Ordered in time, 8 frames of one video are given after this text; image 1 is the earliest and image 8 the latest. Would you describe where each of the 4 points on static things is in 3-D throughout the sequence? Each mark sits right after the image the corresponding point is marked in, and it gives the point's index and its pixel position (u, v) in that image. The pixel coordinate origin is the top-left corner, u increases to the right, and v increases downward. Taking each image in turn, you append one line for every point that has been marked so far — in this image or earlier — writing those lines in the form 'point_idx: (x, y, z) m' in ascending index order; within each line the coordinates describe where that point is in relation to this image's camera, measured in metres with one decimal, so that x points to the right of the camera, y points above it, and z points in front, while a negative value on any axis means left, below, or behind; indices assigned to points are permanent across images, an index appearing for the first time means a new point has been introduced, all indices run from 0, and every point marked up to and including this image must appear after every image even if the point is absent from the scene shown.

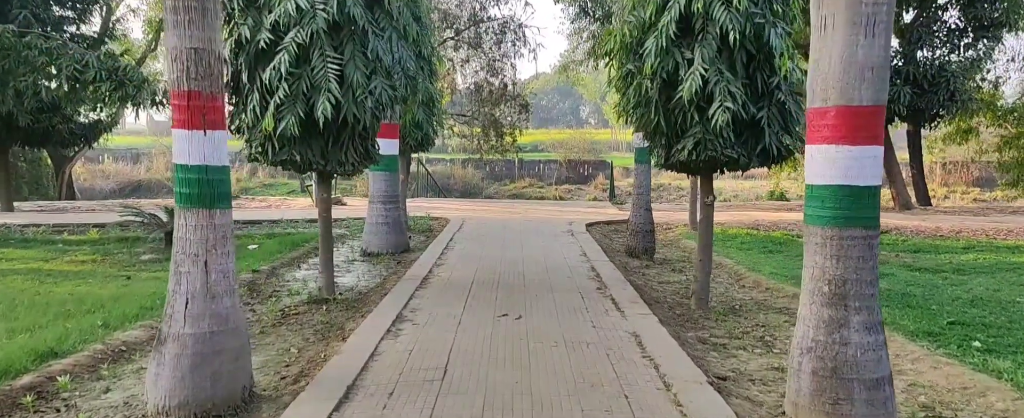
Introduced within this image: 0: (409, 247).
0: (-1.5, -0.5, +10.8) m
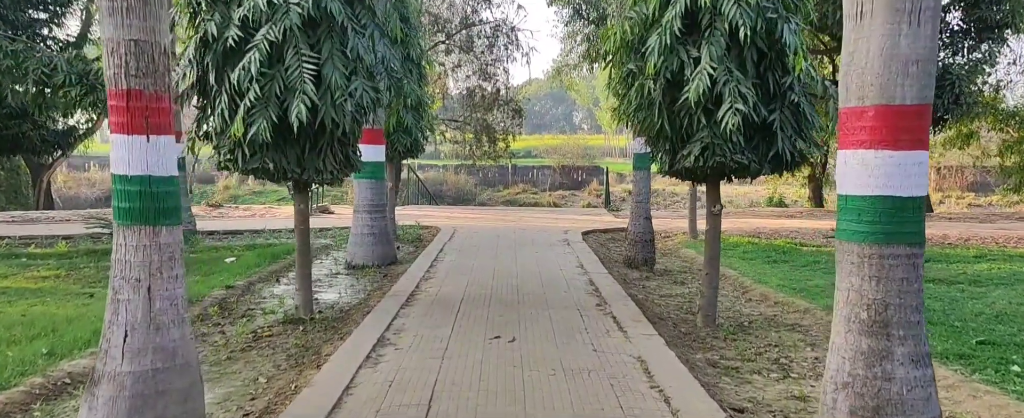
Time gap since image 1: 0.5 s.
0: (-1.6, -0.7, +10.2) m
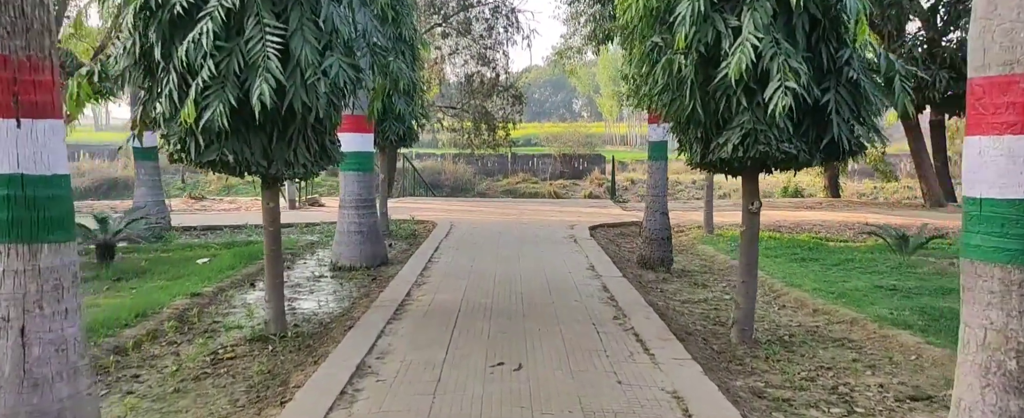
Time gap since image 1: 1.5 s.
0: (-1.5, -0.6, +9.3) m
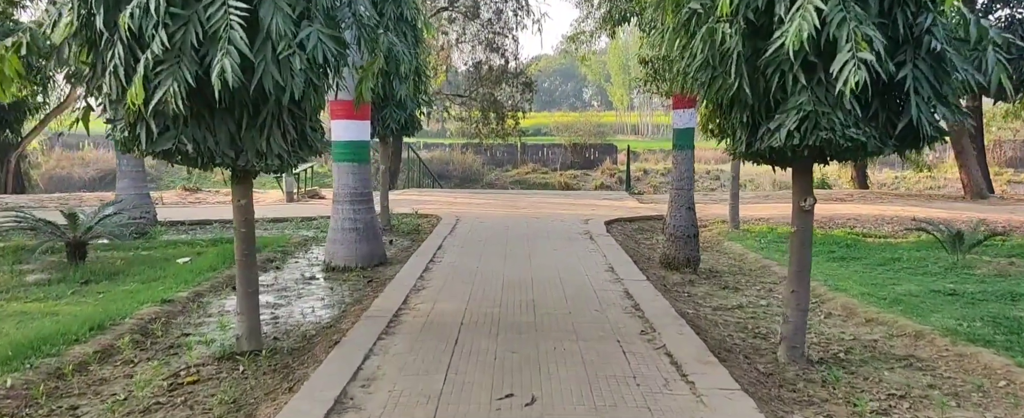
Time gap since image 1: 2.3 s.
0: (-1.4, -0.5, +8.5) m
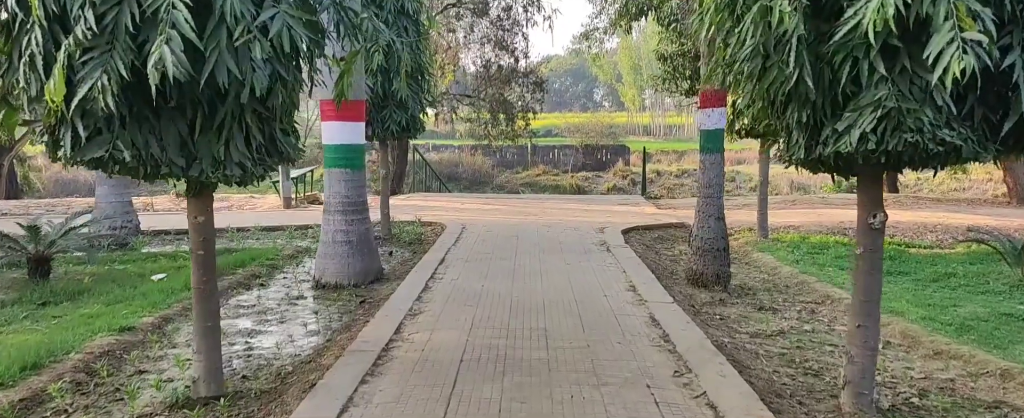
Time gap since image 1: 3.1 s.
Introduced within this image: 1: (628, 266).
0: (-1.3, -0.6, +7.8) m
1: (+1.2, -0.6, +7.7) m
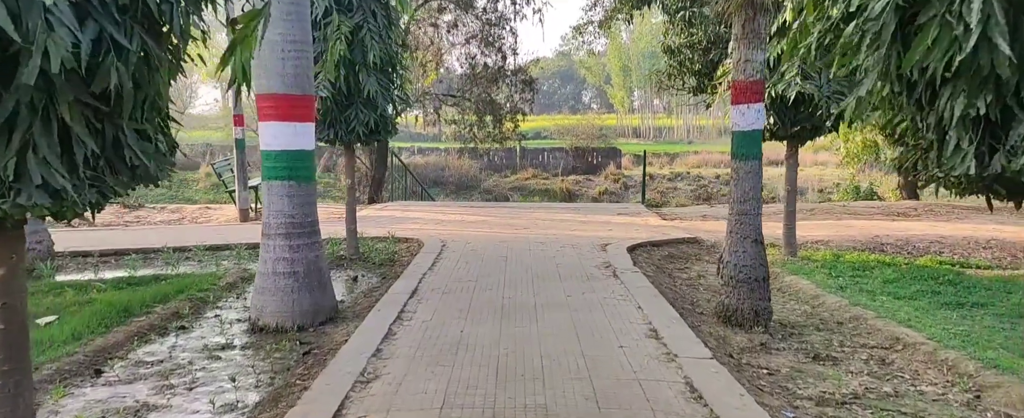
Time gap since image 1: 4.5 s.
0: (-1.4, -0.8, +6.3) m
1: (+1.1, -0.7, +6.3) m
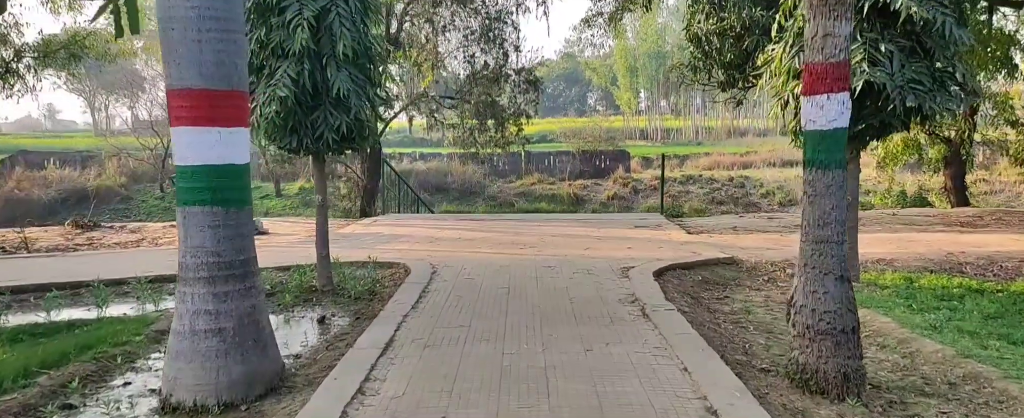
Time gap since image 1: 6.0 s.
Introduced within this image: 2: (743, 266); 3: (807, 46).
0: (-1.4, -1.0, +4.8) m
1: (+1.1, -0.9, +4.7) m
2: (+2.6, -0.6, +8.4) m
3: (+1.7, +1.0, +4.4) m
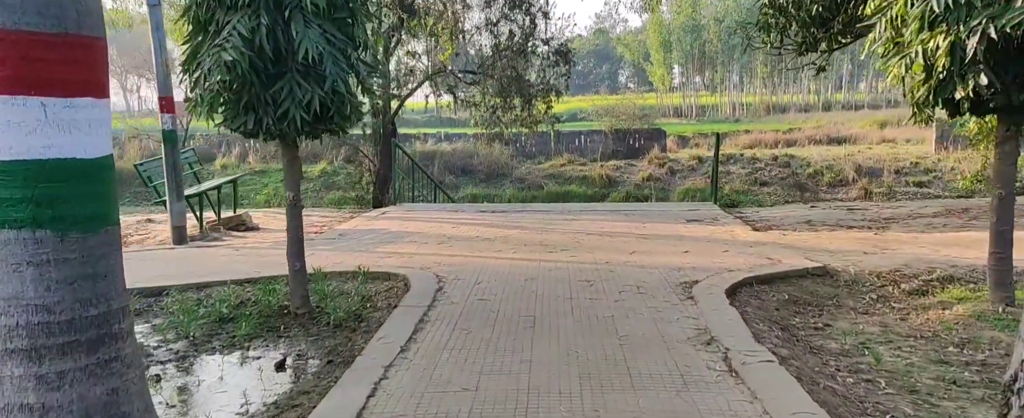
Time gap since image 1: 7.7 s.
0: (-1.3, -1.1, +3.0) m
1: (+1.2, -1.0, +2.9) m
2: (+2.8, -0.6, +6.5) m
3: (+1.8, +0.9, +2.5) m
